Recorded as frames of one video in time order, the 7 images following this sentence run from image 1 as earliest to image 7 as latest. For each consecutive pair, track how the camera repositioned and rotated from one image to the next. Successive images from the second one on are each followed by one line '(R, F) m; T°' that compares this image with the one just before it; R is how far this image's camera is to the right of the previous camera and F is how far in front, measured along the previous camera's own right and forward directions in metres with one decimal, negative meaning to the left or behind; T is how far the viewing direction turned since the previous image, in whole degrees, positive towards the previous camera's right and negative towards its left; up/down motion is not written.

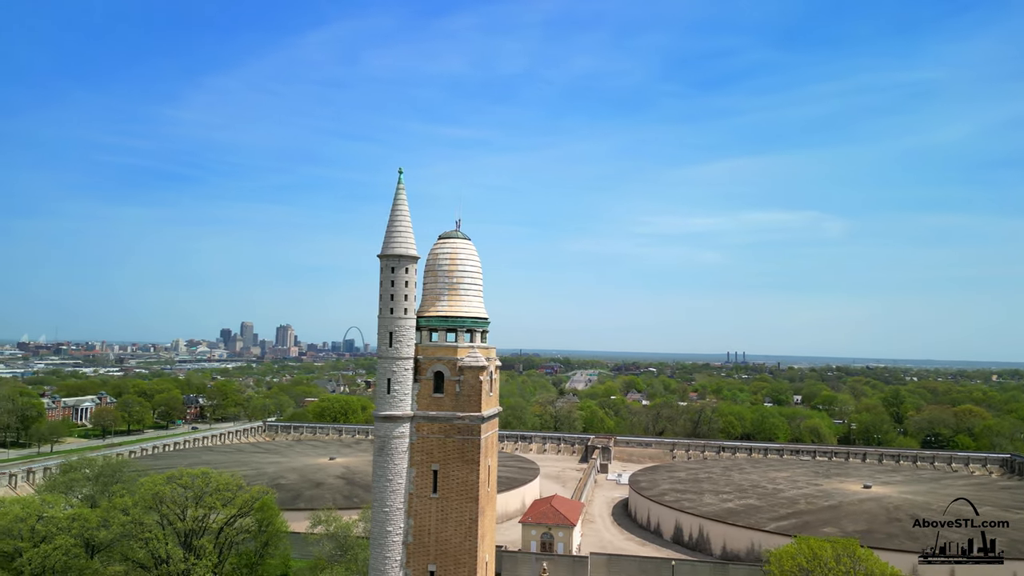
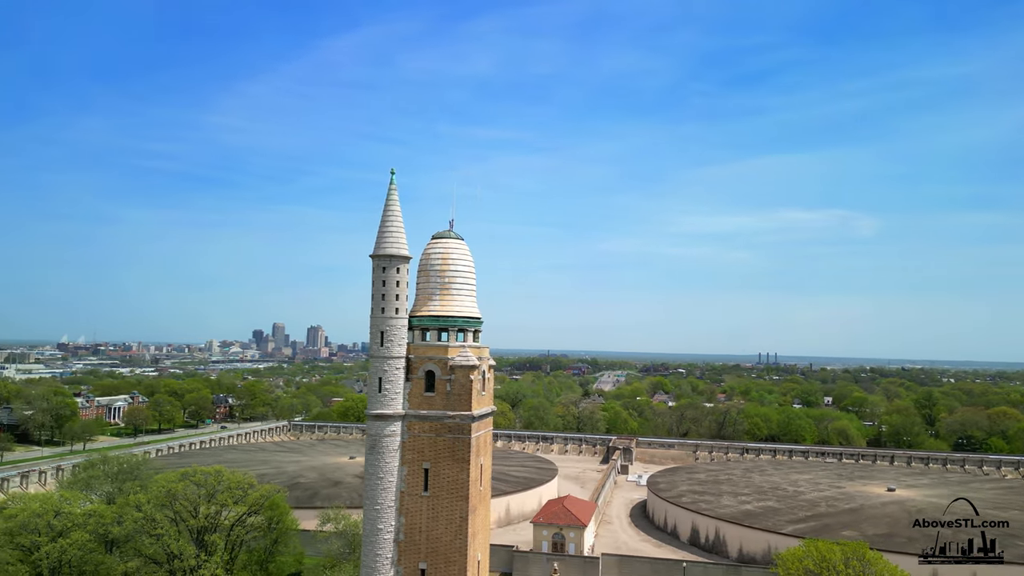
(+0.8, 0.0) m; -2°
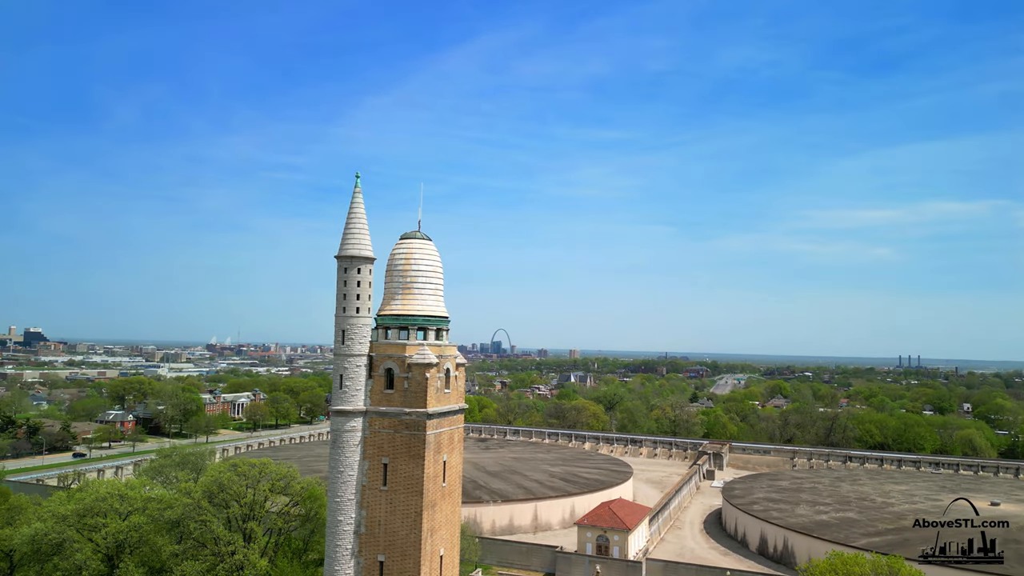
(+3.5, +0.2) m; -9°
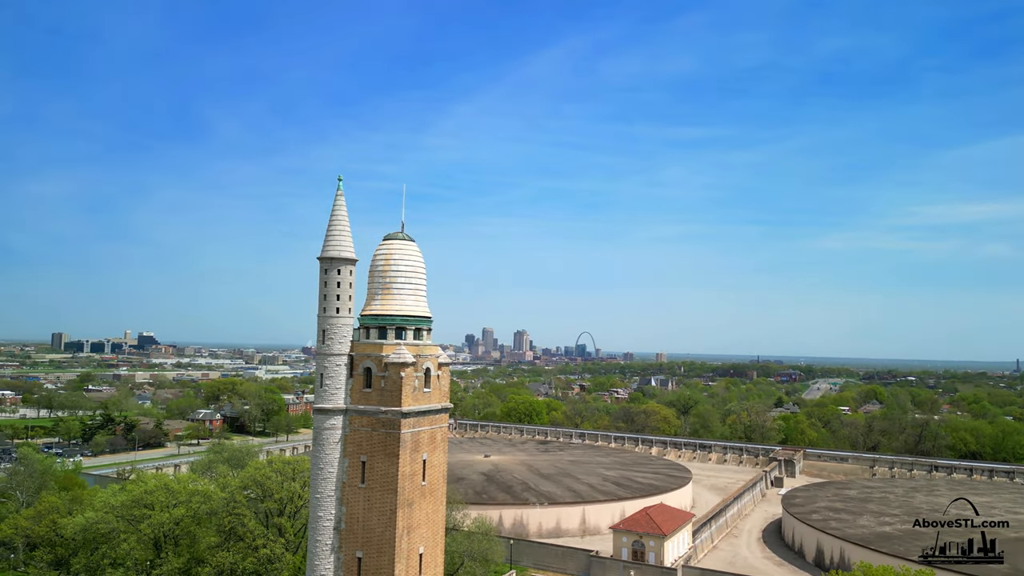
(+2.4, +0.2) m; -6°
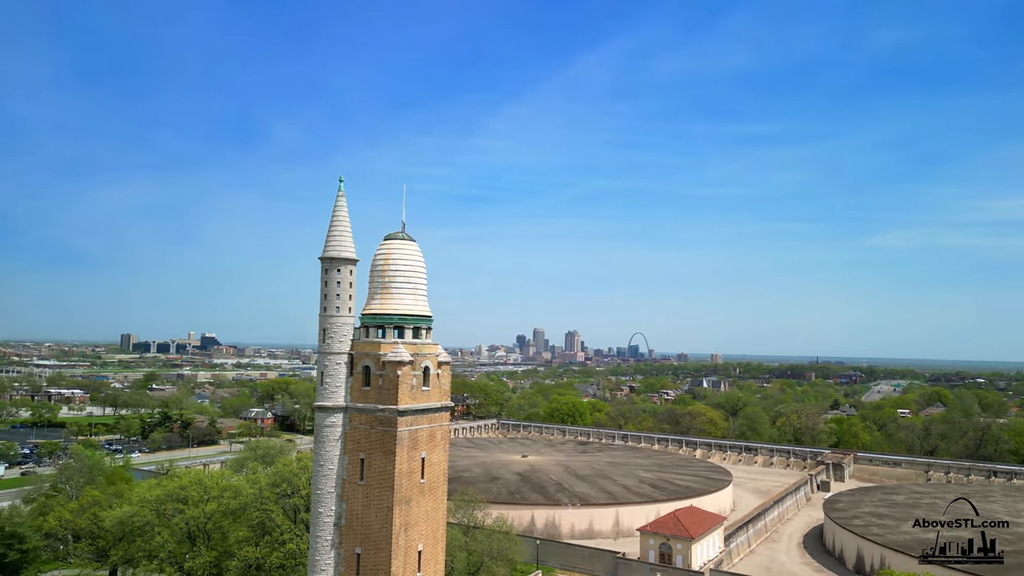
(+1.2, 0.0) m; -4°
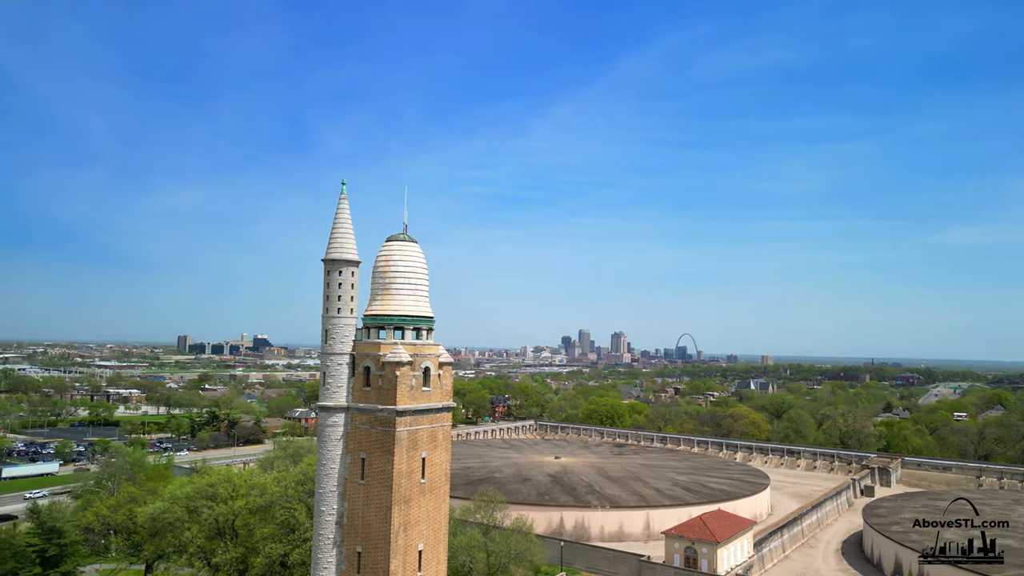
(+1.1, +0.1) m; -3°
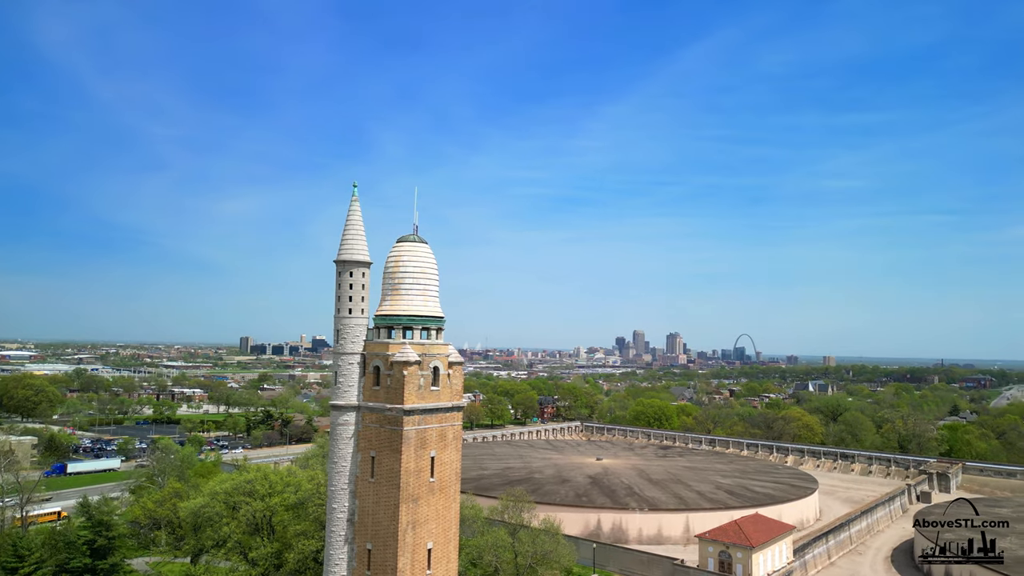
(+1.1, 0.0) m; -4°
